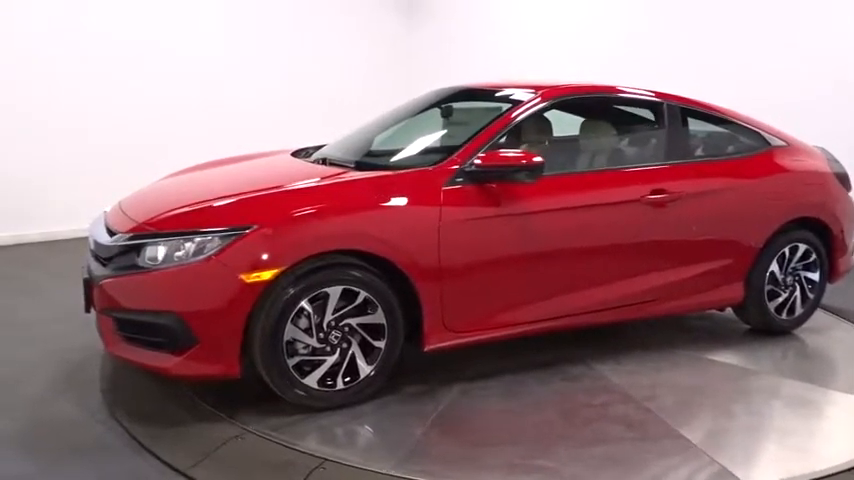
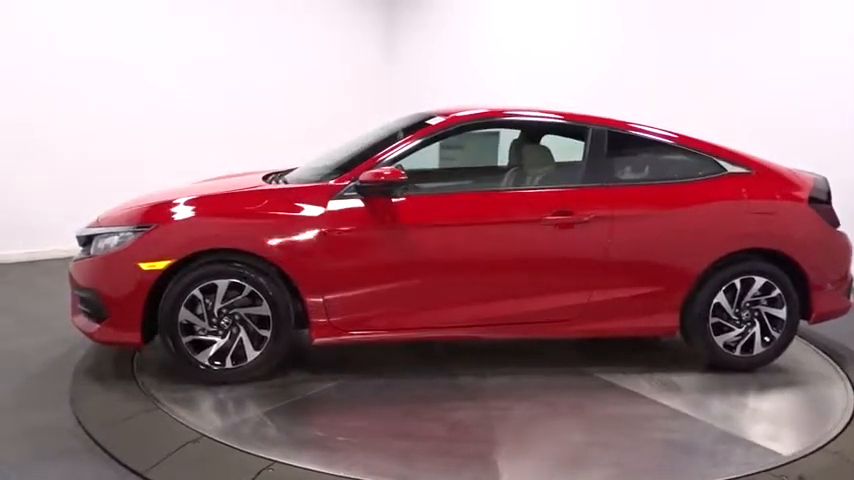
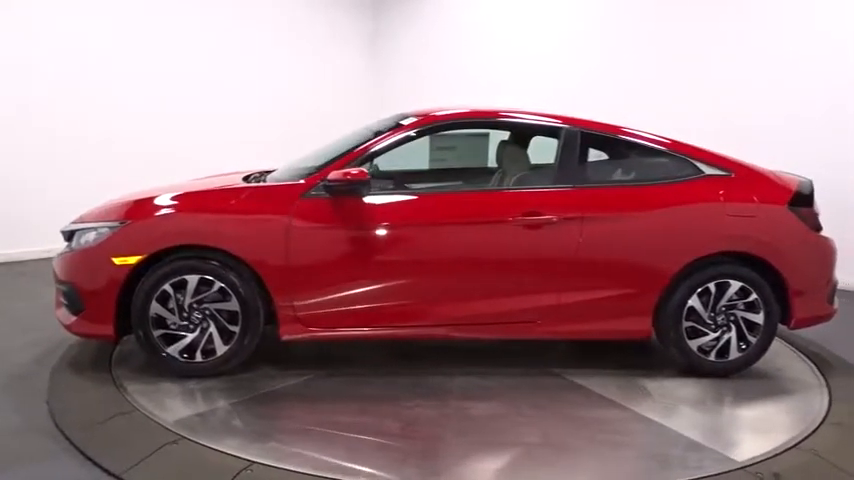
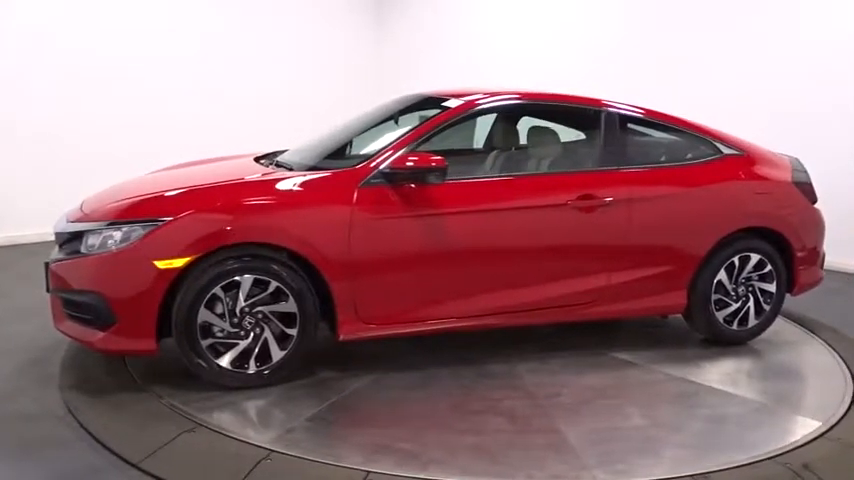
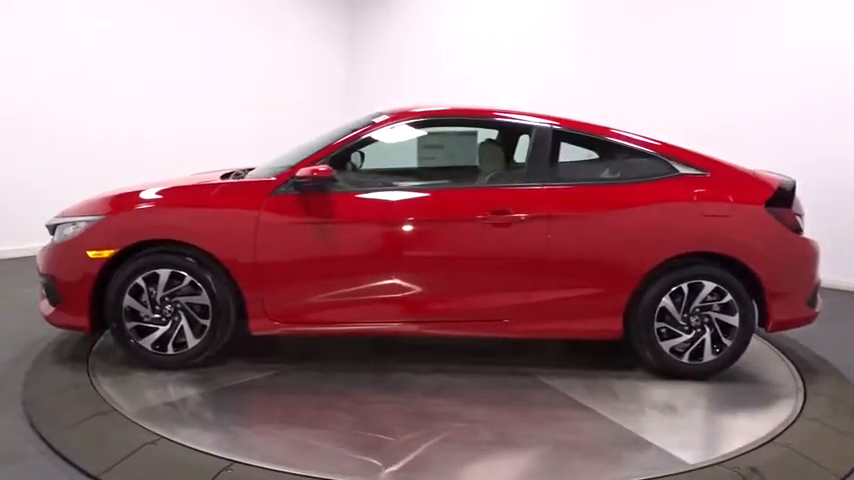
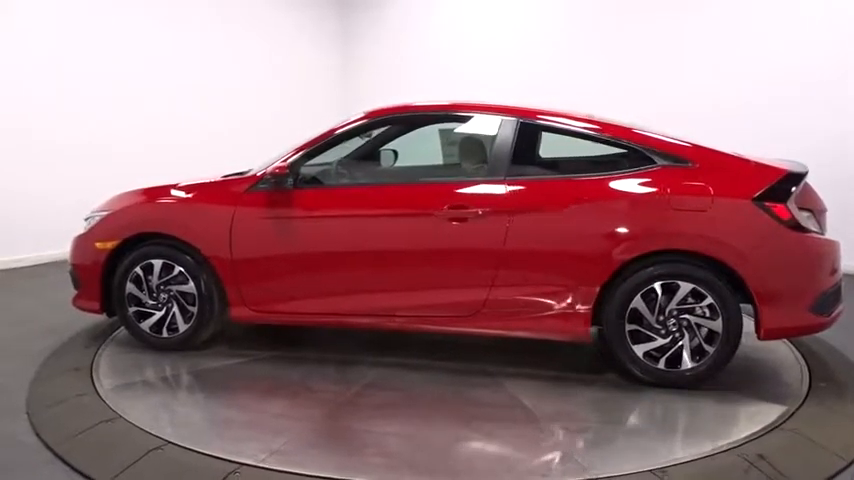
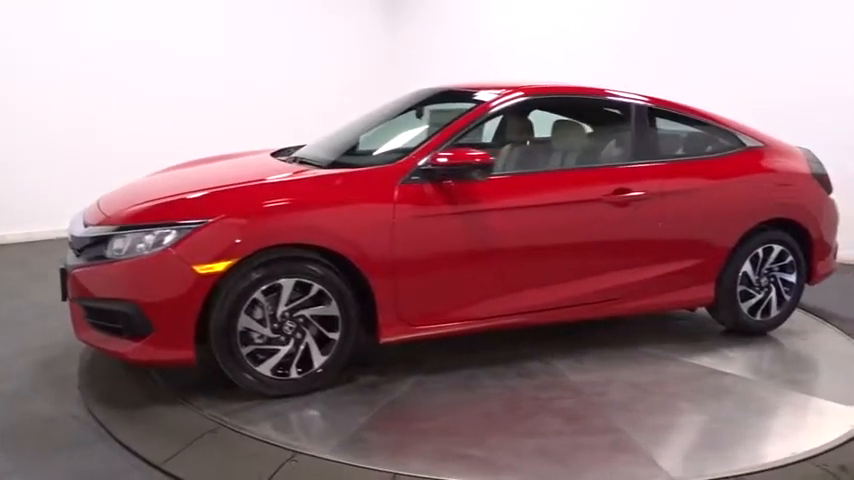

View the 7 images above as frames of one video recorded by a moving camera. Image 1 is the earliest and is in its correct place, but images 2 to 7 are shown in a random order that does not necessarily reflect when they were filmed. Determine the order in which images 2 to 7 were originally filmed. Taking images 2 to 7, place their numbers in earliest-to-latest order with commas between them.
7, 4, 2, 3, 5, 6
